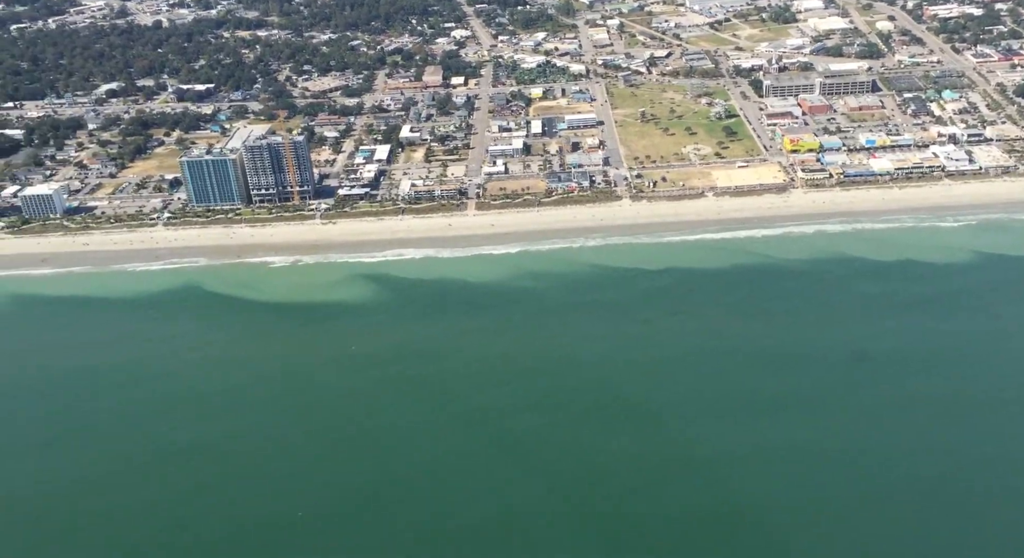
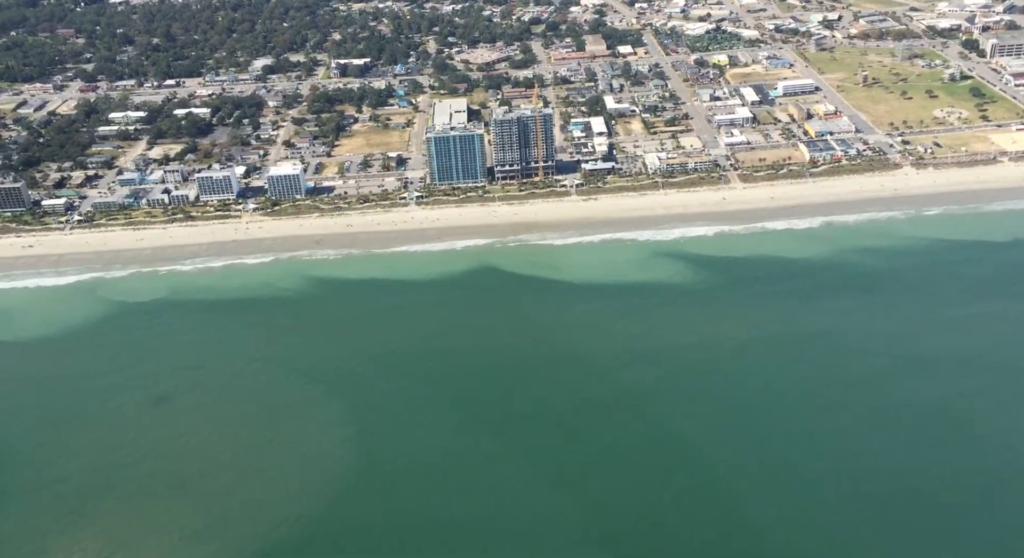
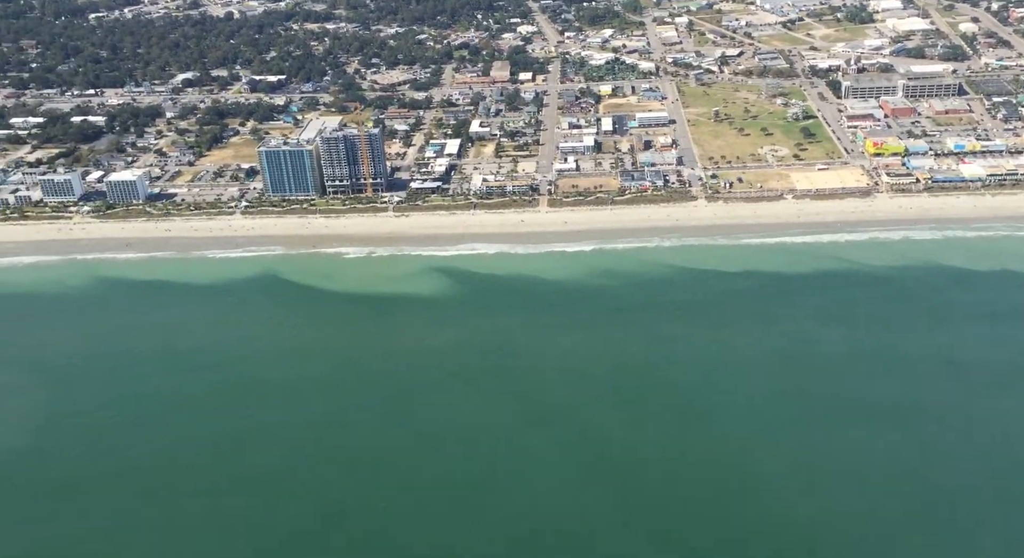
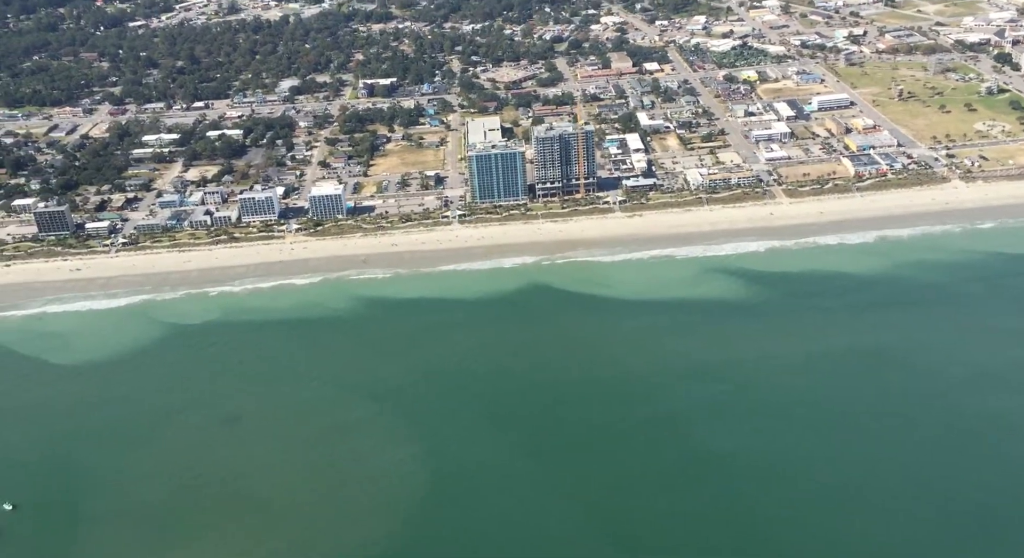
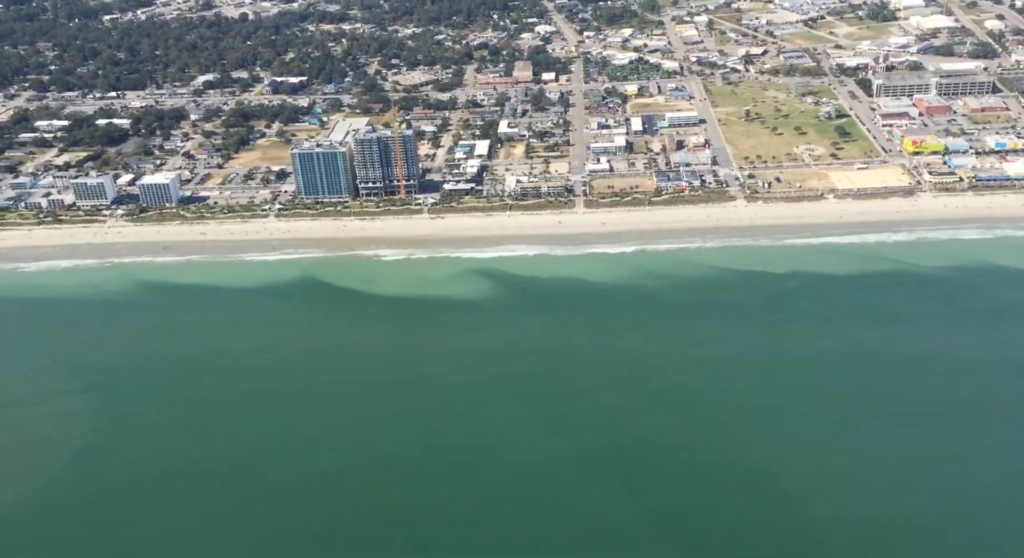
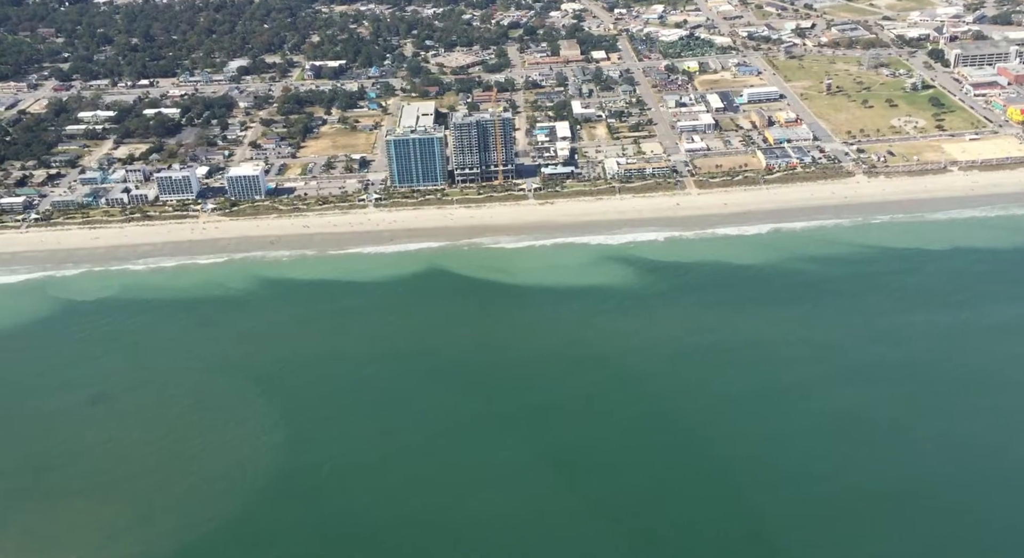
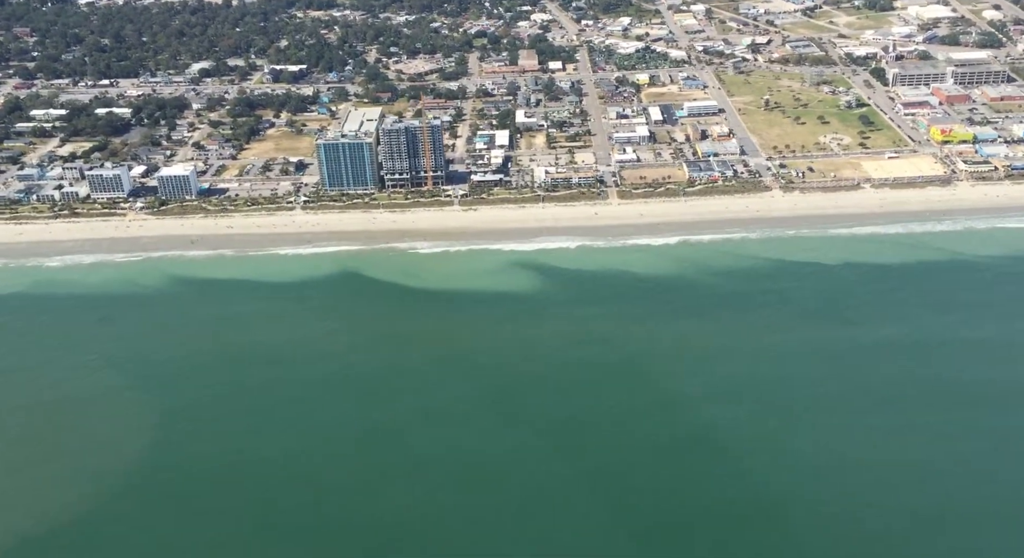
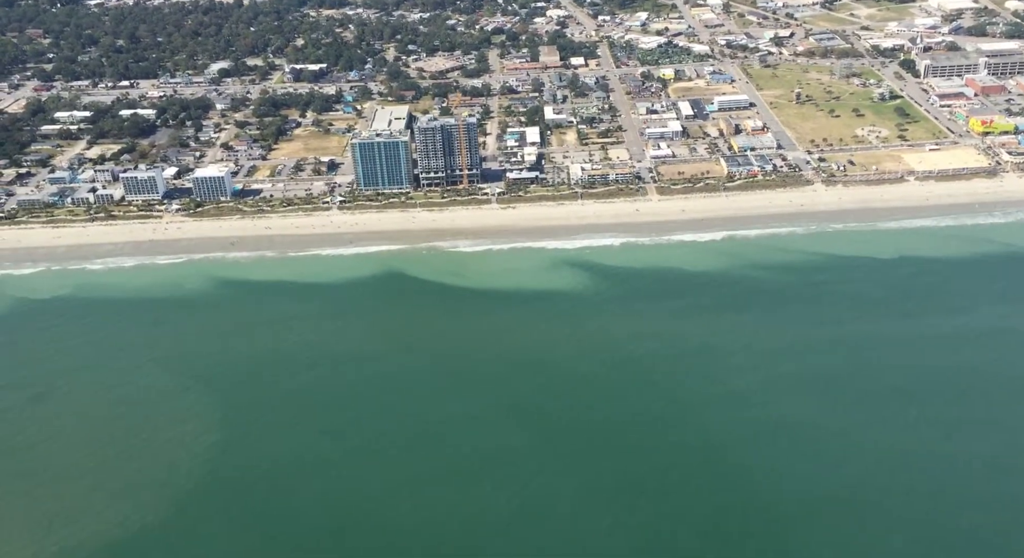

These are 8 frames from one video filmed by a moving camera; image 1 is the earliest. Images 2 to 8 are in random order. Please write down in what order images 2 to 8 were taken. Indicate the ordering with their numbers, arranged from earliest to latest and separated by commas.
3, 5, 7, 8, 6, 2, 4
